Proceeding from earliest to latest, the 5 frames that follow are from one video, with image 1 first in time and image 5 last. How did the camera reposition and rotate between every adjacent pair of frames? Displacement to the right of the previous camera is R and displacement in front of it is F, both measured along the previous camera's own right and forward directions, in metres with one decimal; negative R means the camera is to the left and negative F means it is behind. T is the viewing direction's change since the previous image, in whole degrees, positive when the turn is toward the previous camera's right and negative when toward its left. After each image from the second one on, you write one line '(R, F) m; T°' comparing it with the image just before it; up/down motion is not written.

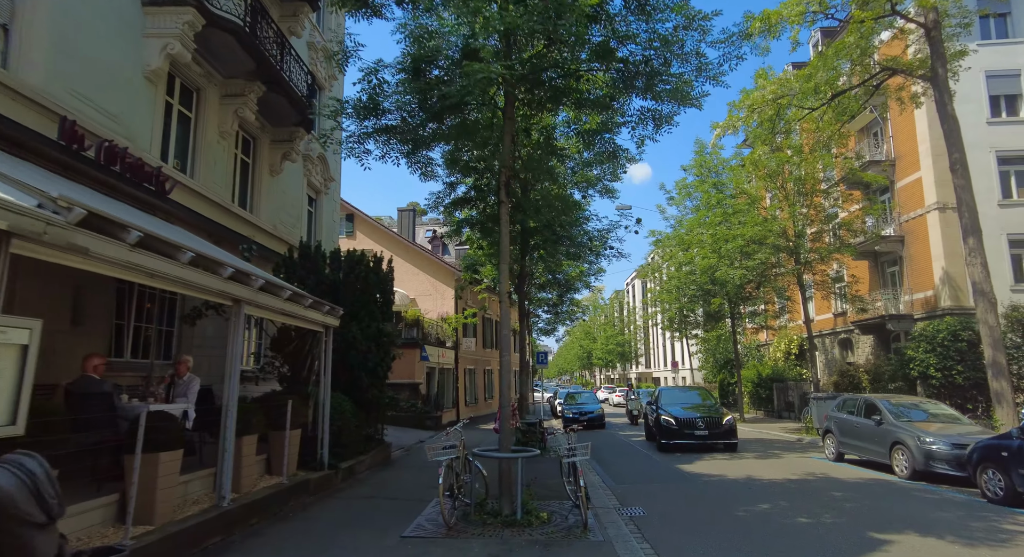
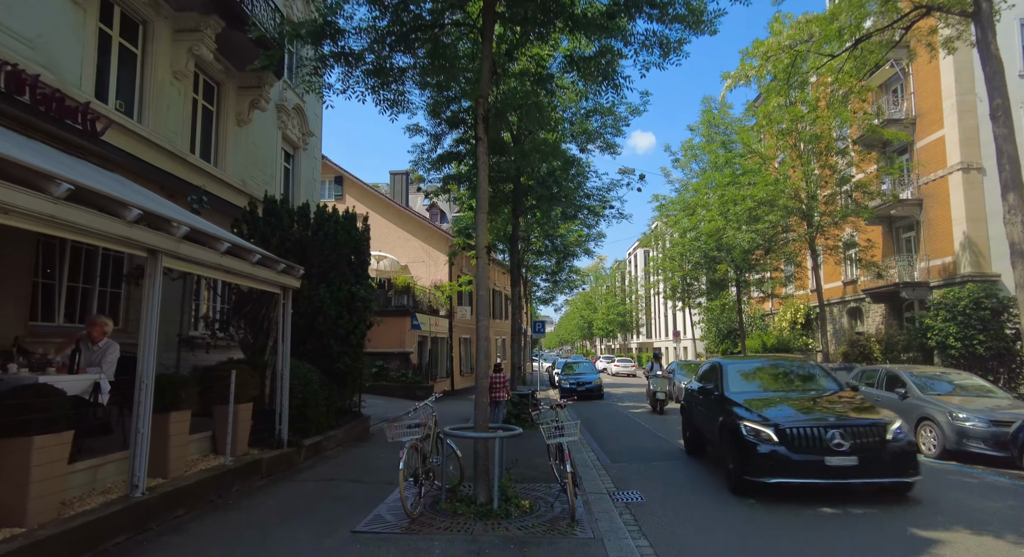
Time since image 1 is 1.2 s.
(+0.3, +1.1) m; 0°
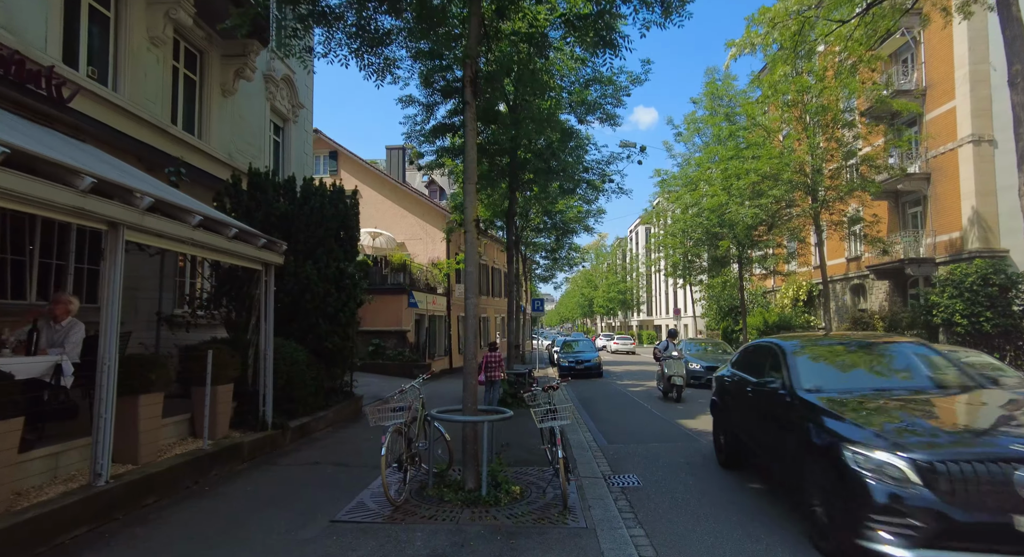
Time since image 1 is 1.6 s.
(+0.1, +0.4) m; 0°
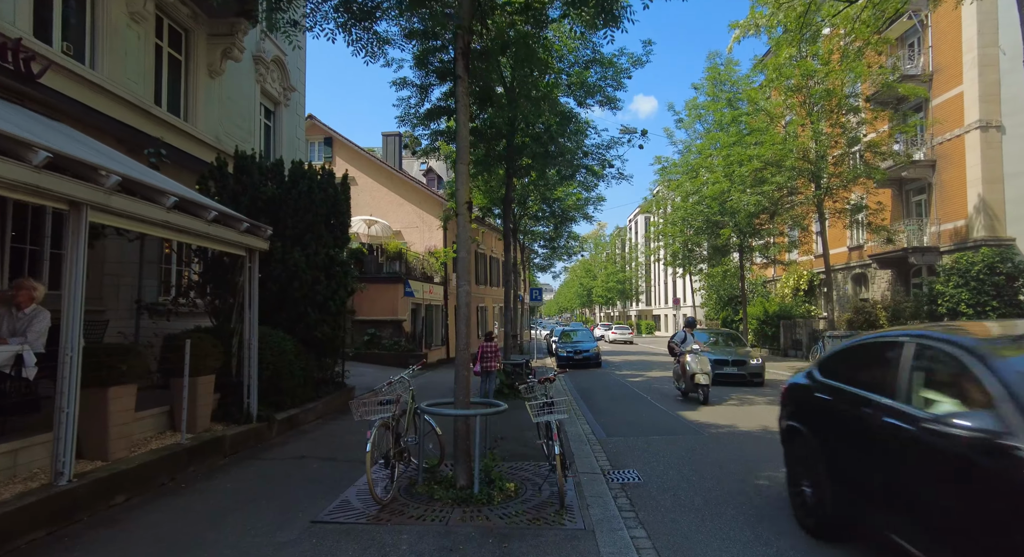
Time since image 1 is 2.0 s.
(0.0, +0.3) m; 0°
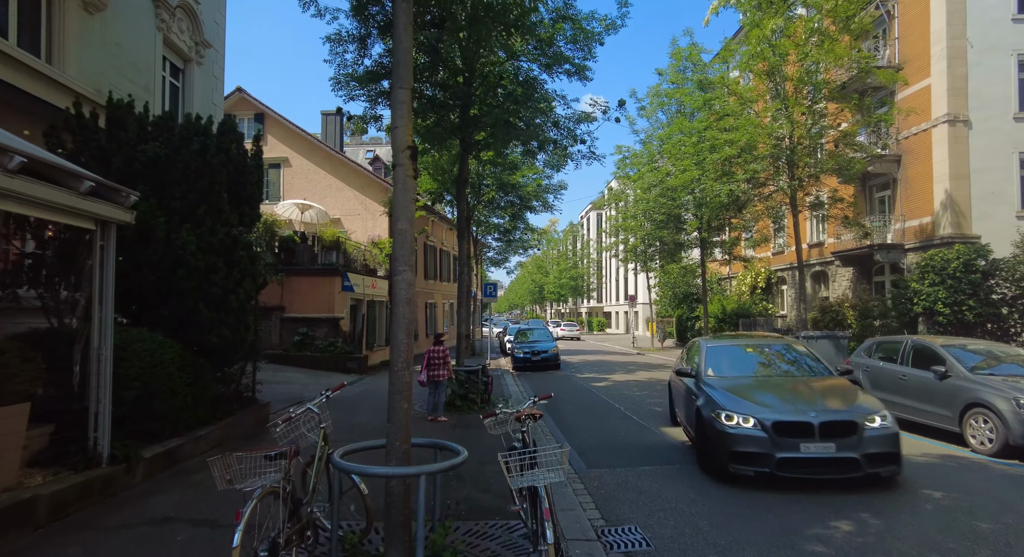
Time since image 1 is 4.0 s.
(-0.1, +1.8) m; +5°
